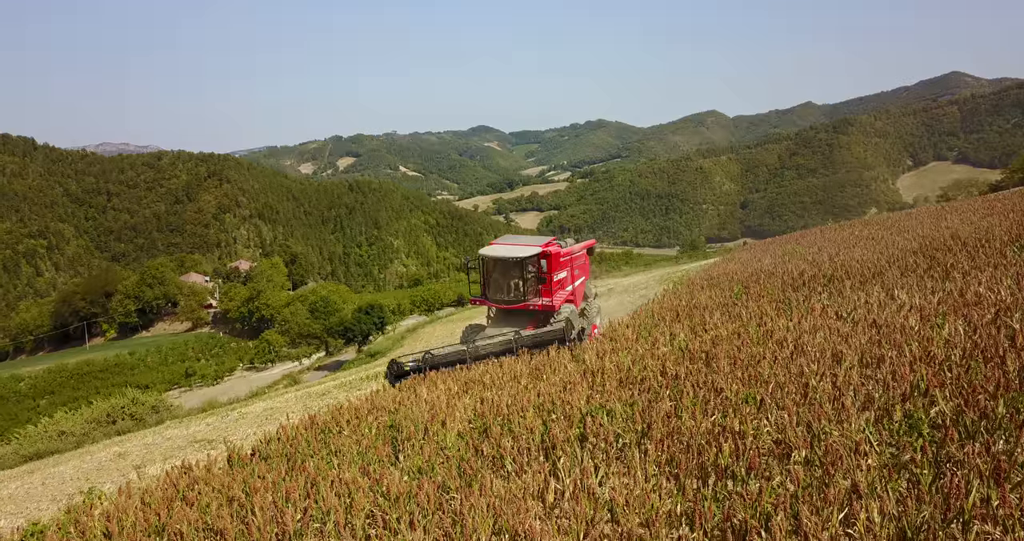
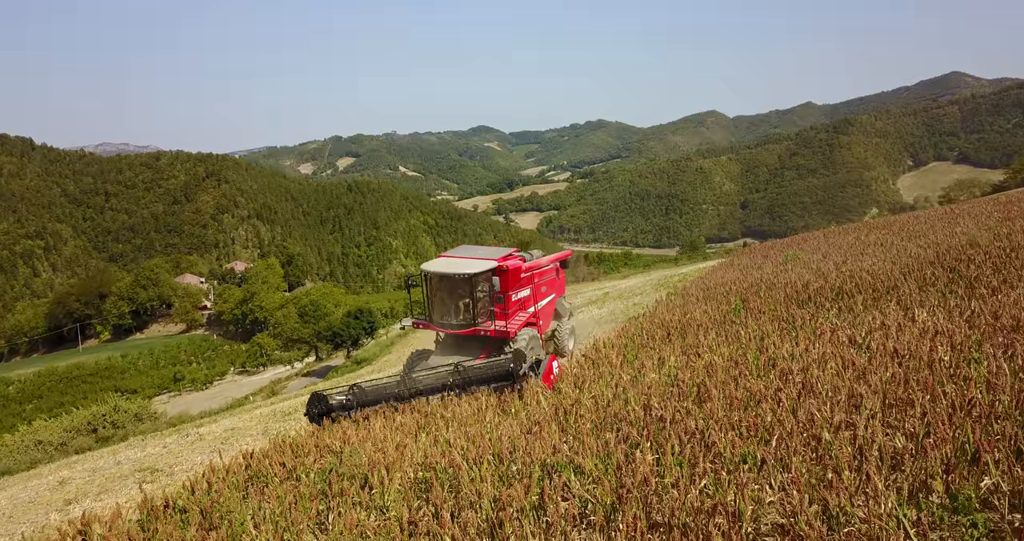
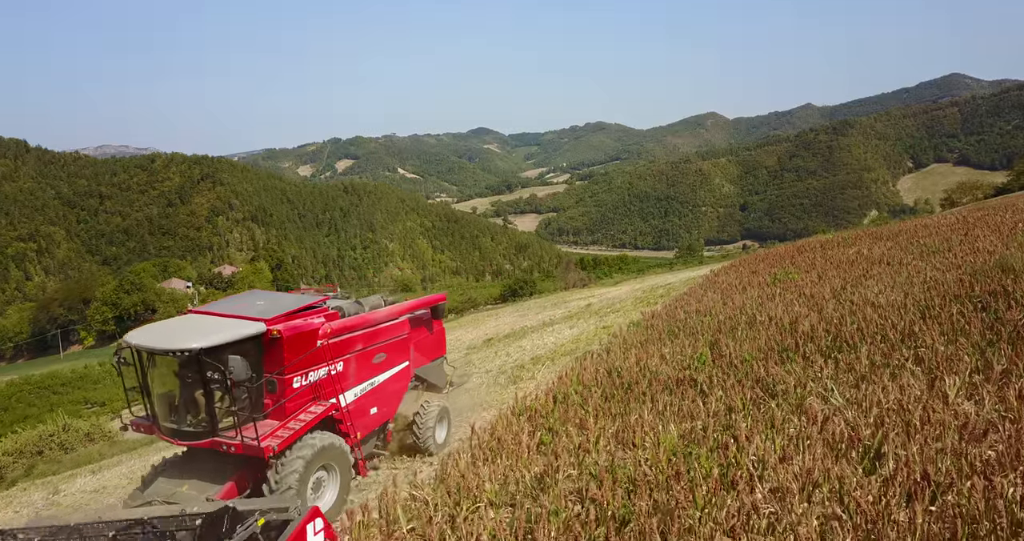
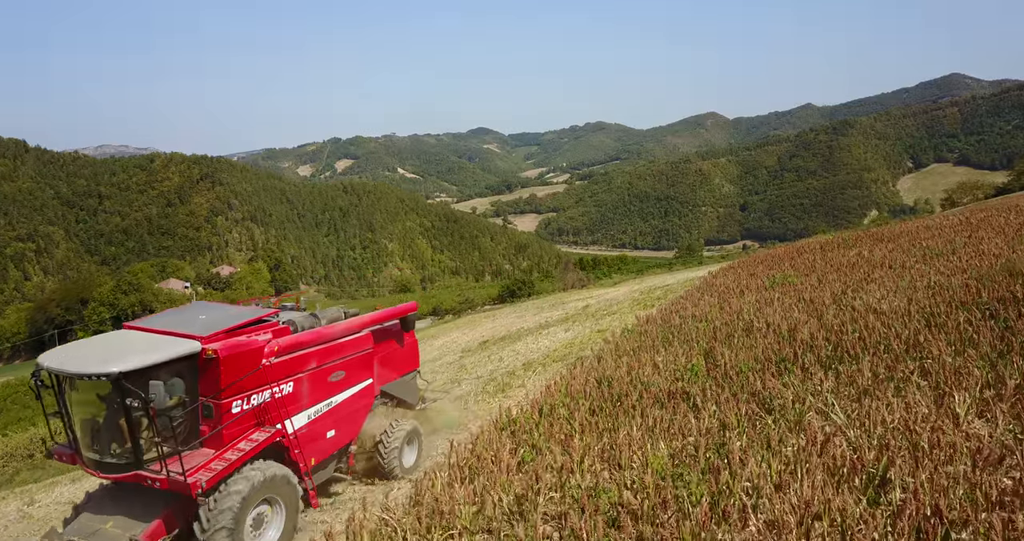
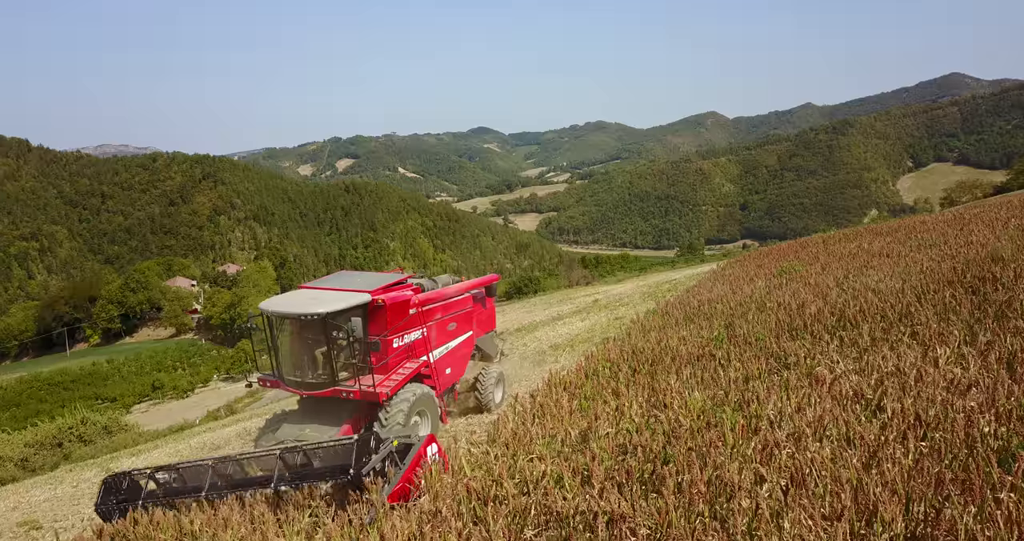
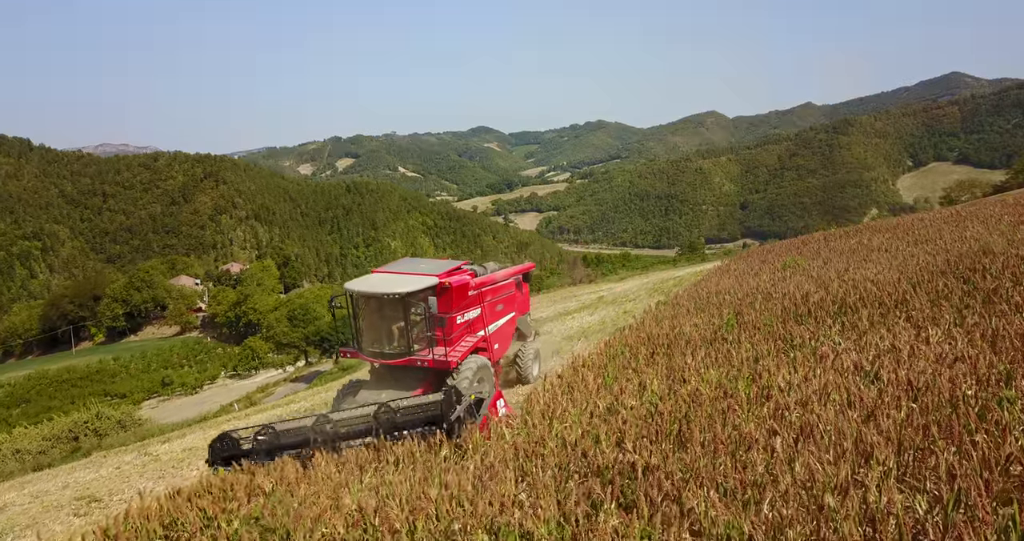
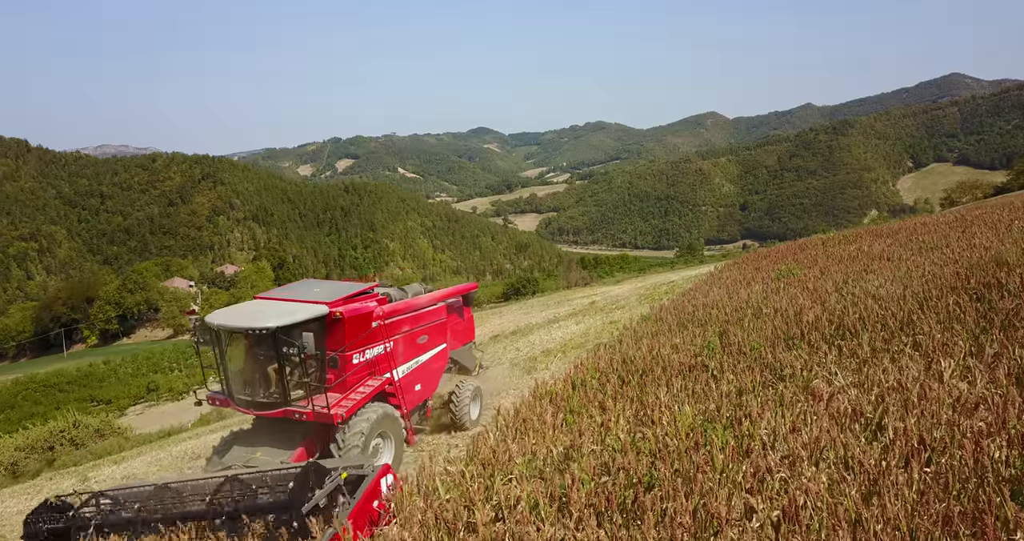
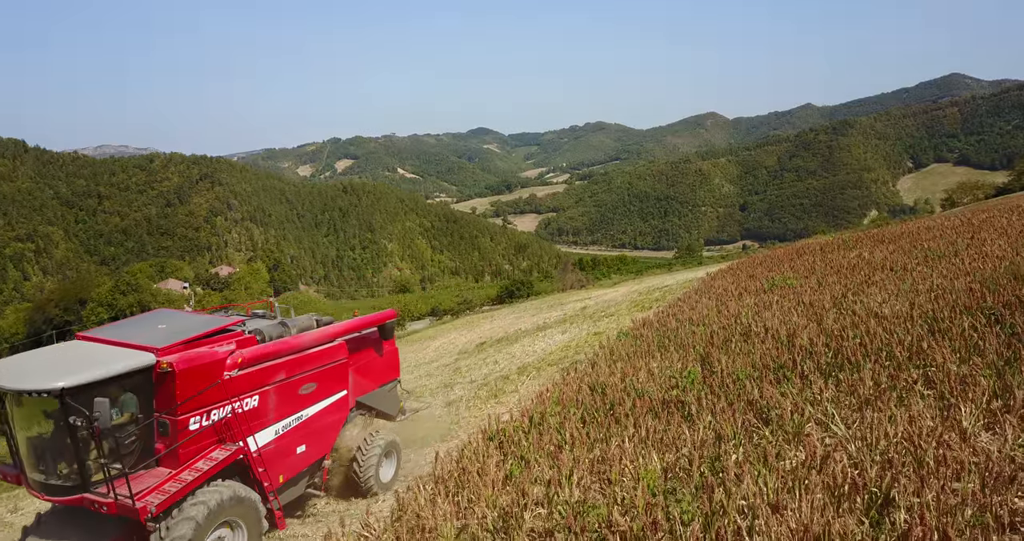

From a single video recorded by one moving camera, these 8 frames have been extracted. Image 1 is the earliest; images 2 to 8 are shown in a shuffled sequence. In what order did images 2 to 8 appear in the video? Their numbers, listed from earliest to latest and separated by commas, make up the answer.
2, 6, 5, 7, 3, 4, 8
